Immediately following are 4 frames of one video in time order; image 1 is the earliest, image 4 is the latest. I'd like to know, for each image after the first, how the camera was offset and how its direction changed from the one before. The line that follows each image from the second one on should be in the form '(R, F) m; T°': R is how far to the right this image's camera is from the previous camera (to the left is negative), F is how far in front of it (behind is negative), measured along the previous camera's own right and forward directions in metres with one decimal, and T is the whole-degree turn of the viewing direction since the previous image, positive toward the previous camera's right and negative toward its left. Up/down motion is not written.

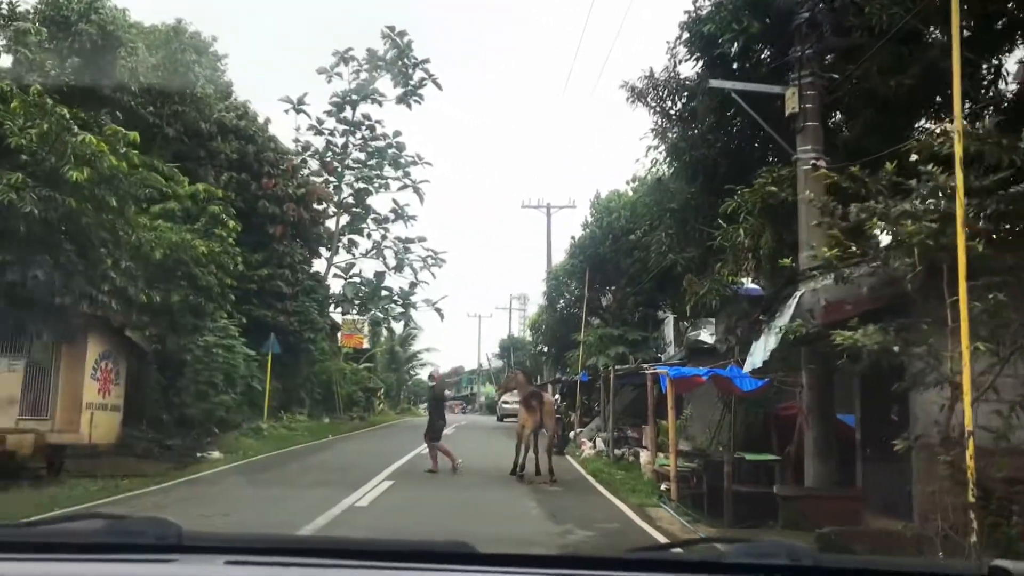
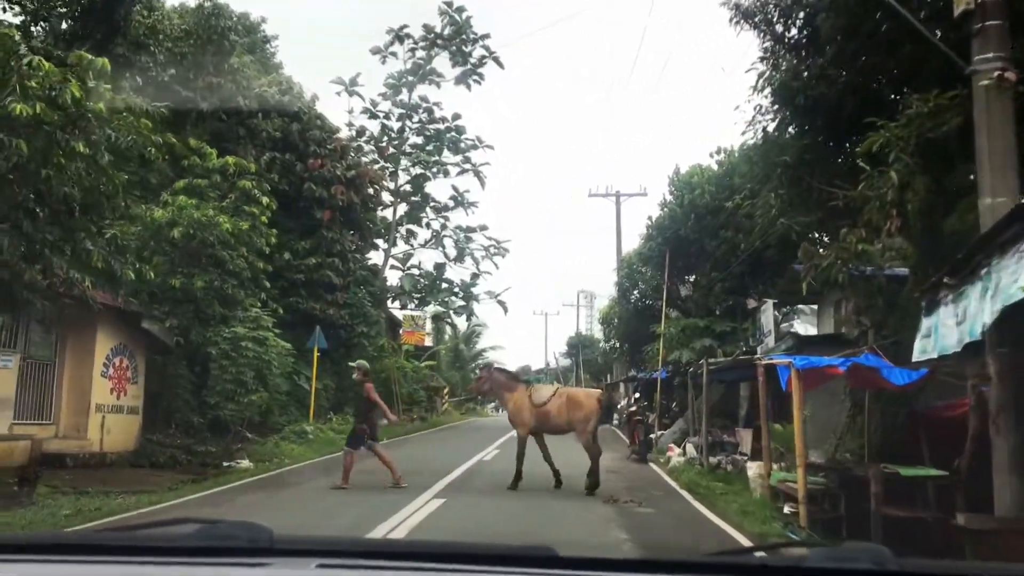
(-0.1, +2.4) m; -4°
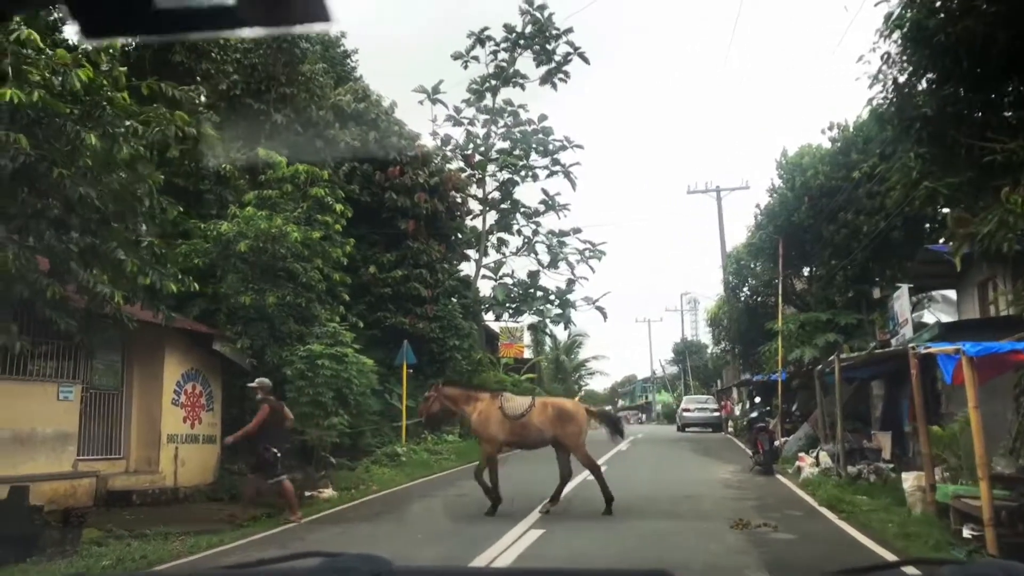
(0.0, +1.4) m; -6°
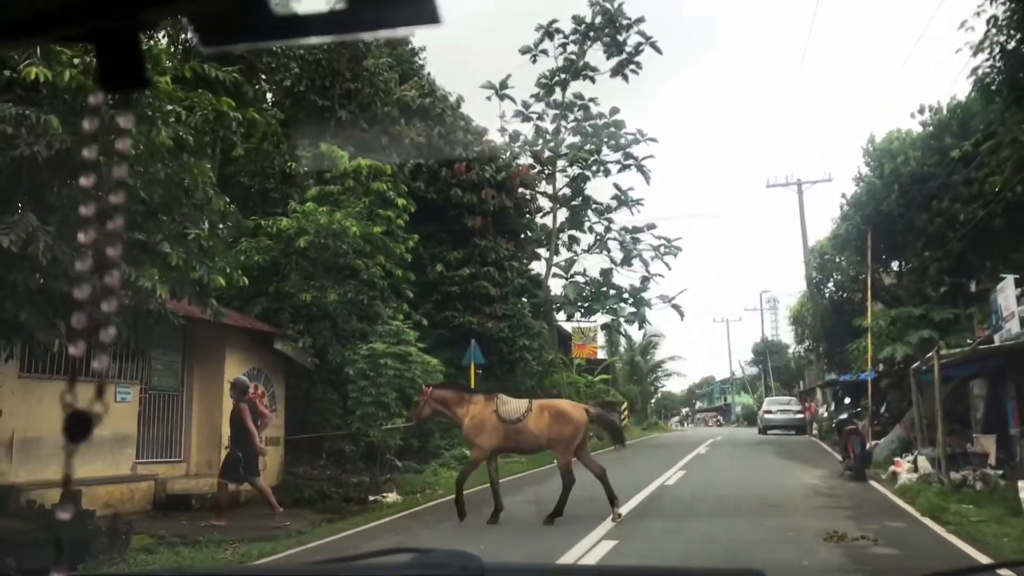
(+0.1, +0.6) m; -5°
